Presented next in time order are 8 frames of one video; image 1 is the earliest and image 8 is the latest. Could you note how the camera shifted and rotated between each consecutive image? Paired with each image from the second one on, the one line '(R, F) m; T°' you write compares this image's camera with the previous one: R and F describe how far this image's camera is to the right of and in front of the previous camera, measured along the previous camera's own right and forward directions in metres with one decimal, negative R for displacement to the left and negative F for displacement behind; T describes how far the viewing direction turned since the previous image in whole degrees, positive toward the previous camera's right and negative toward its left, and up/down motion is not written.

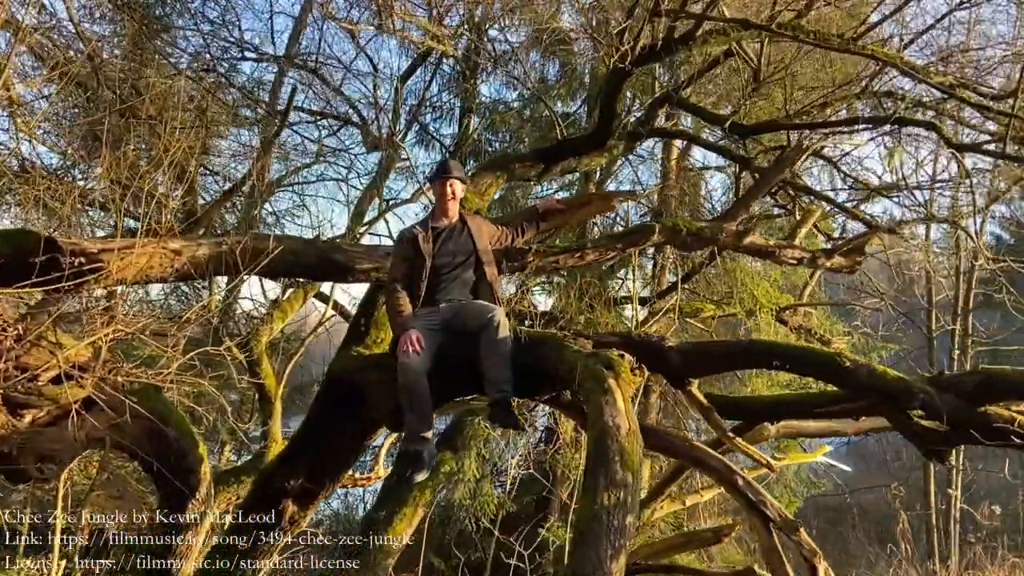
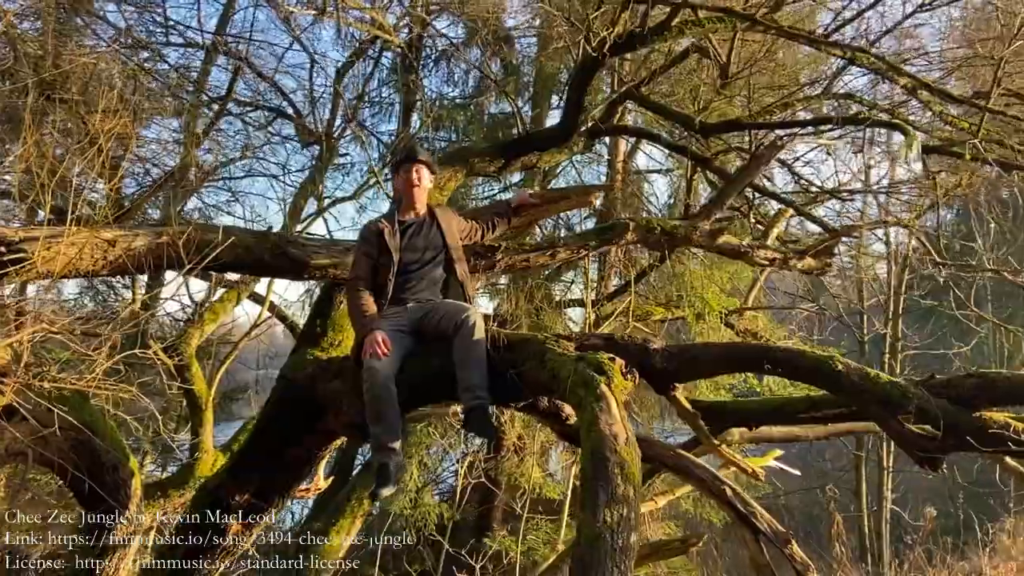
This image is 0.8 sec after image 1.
(-0.2, +0.3) m; +5°
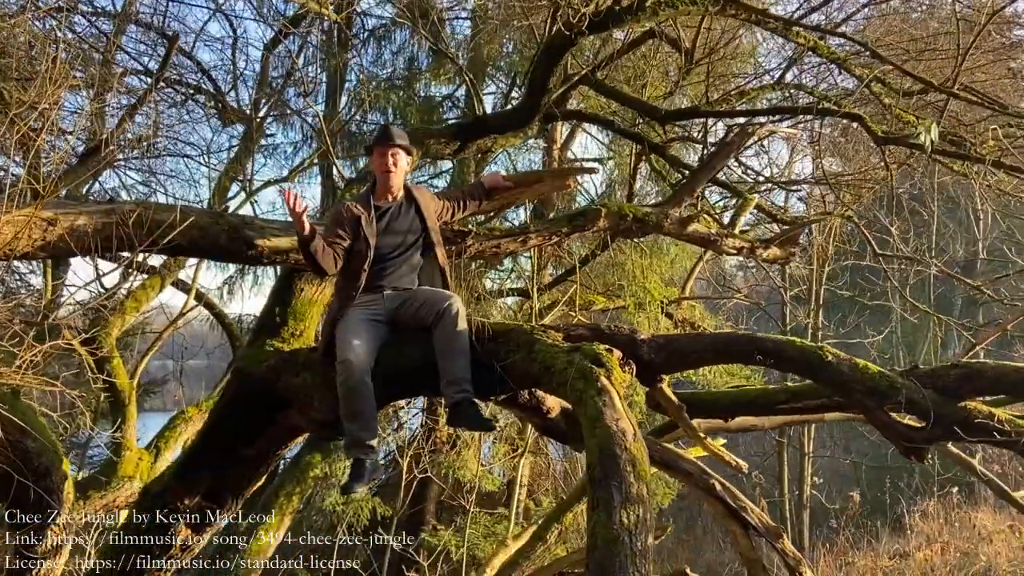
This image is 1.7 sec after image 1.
(-0.3, +0.2) m; +6°
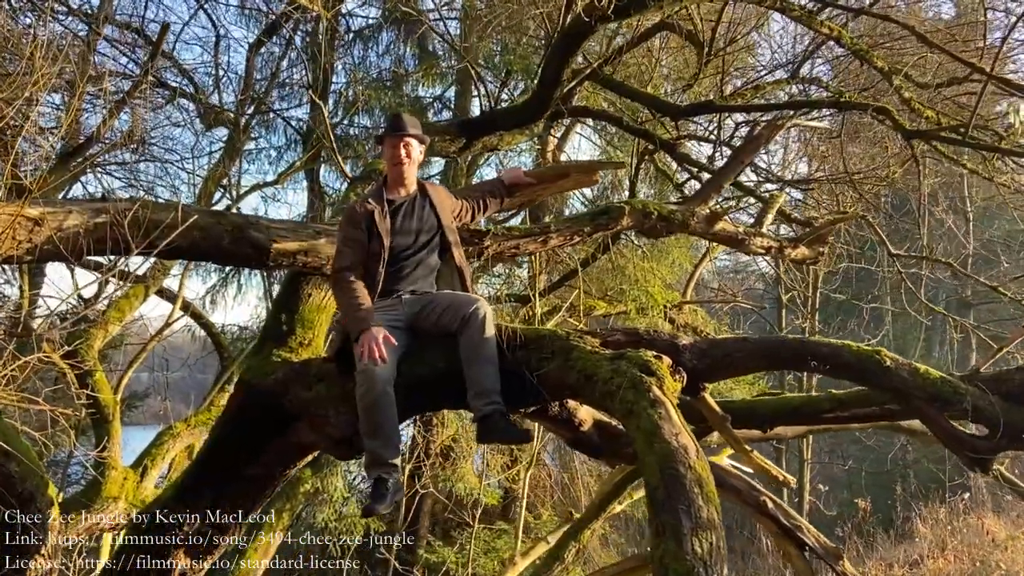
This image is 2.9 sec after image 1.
(-0.2, +0.3) m; +2°
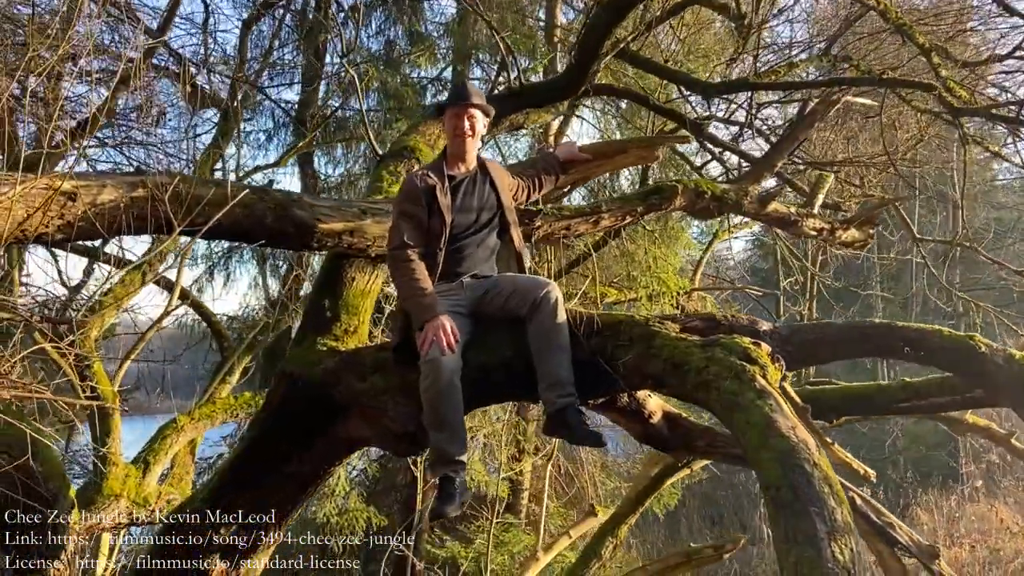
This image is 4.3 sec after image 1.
(-0.4, +0.3) m; +2°
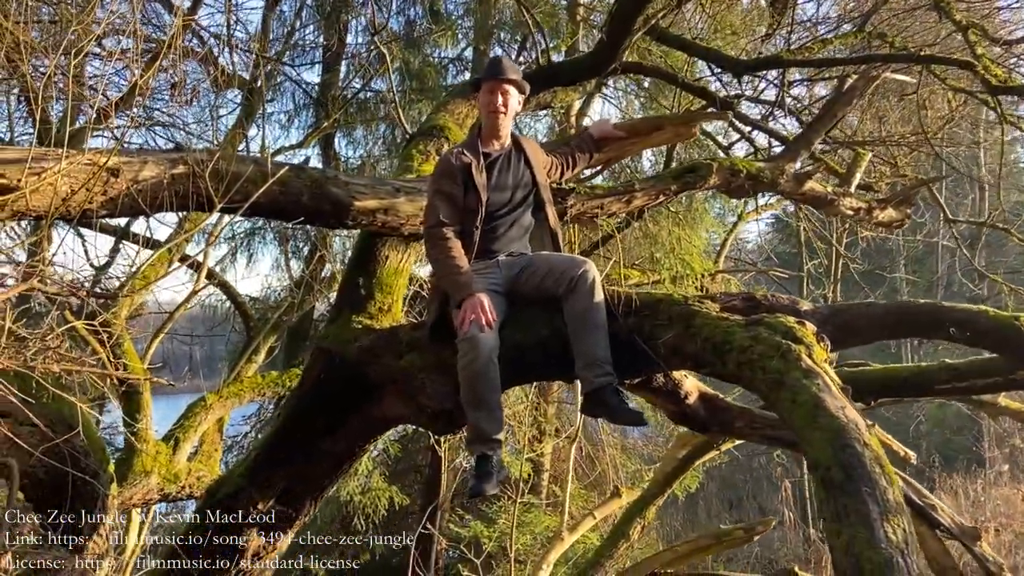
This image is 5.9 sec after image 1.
(-0.1, 0.0) m; -1°
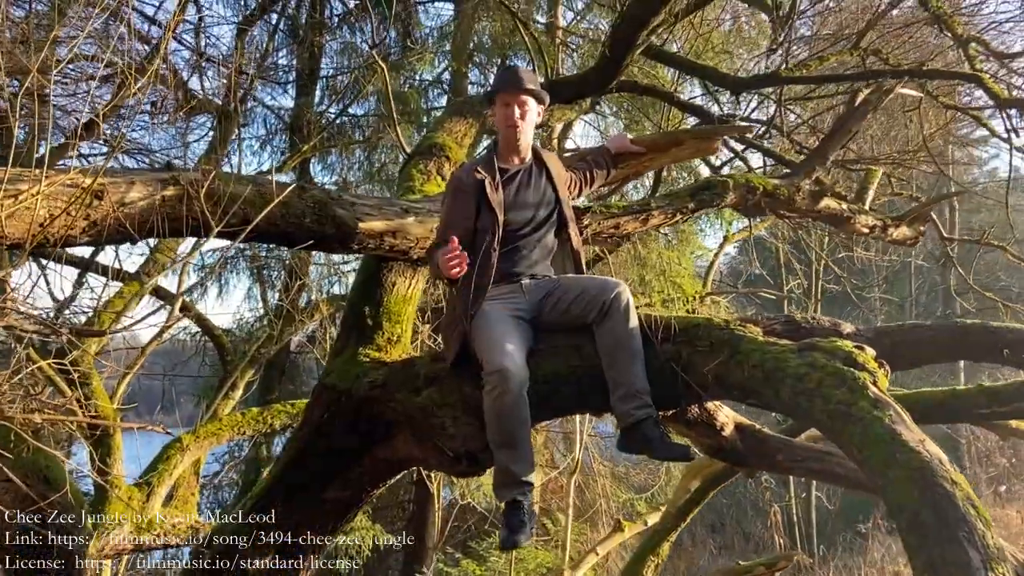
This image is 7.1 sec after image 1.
(-0.2, +0.2) m; +2°
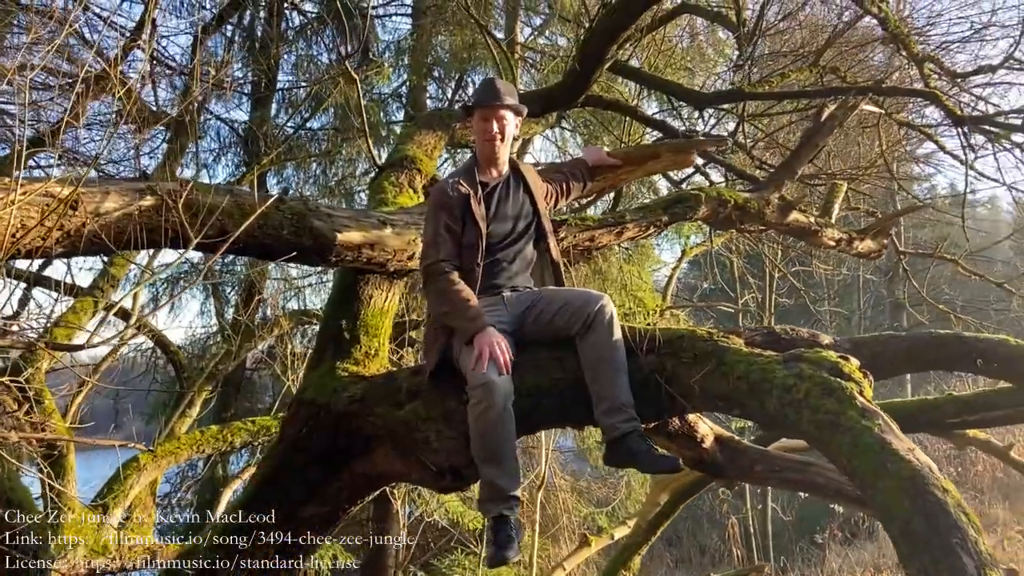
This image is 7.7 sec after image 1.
(-0.1, 0.0) m; +3°
